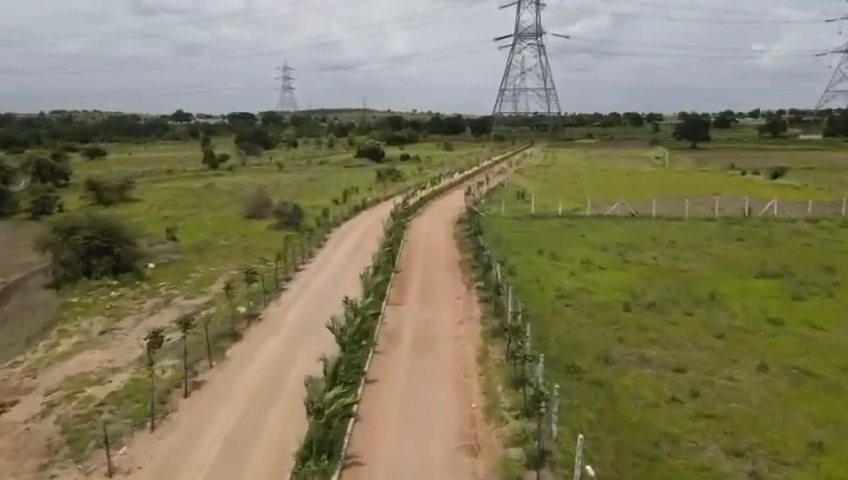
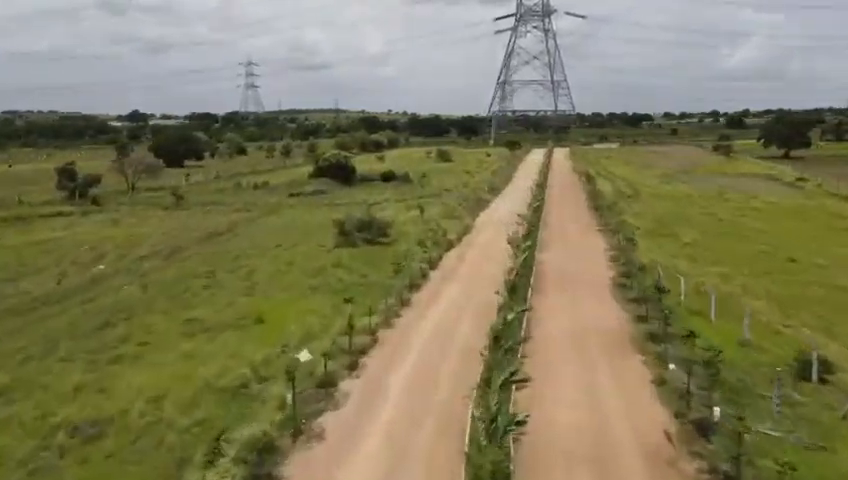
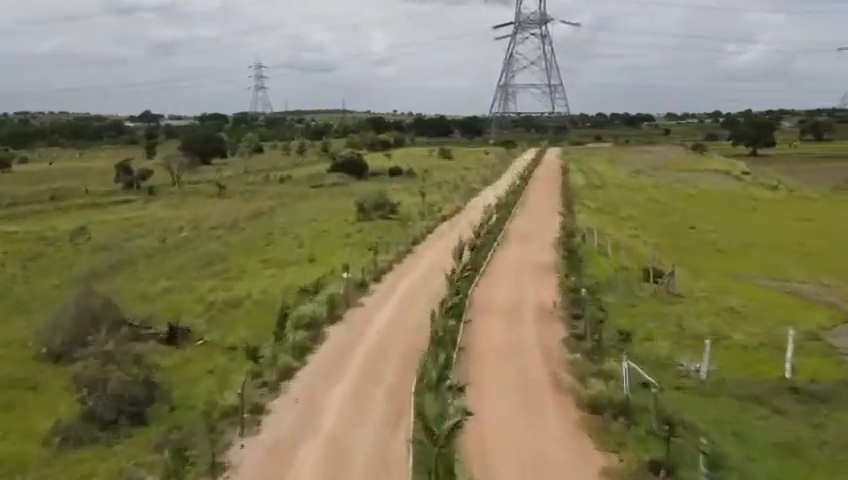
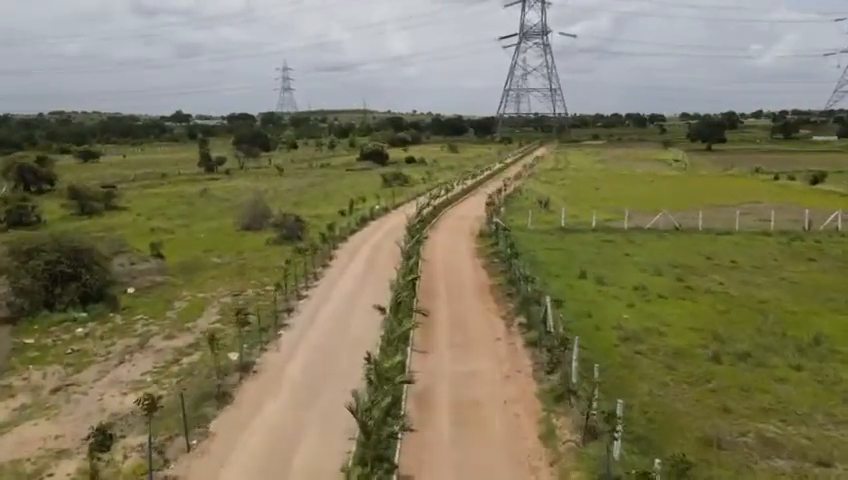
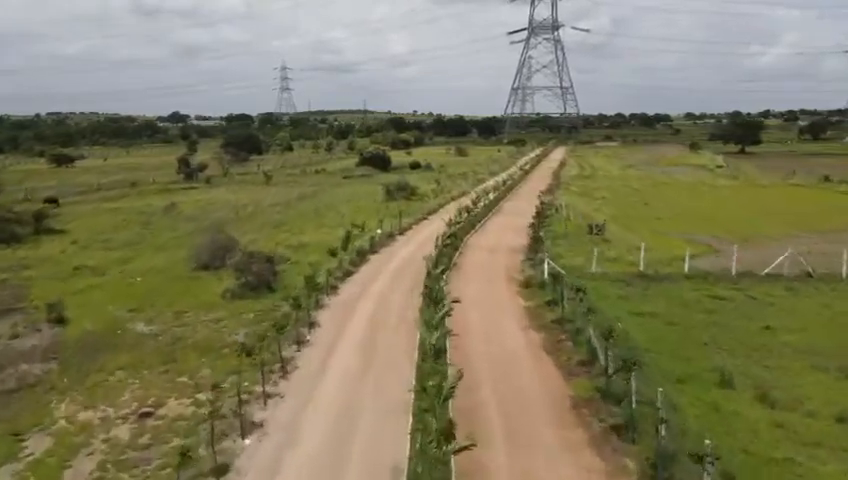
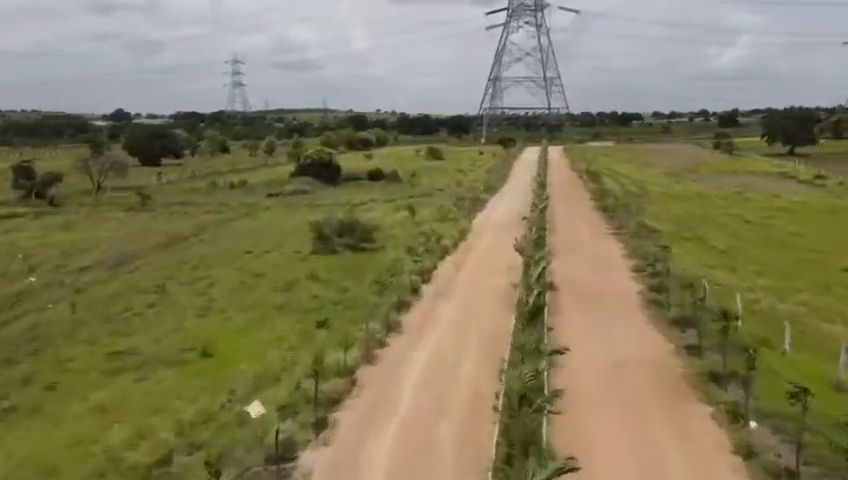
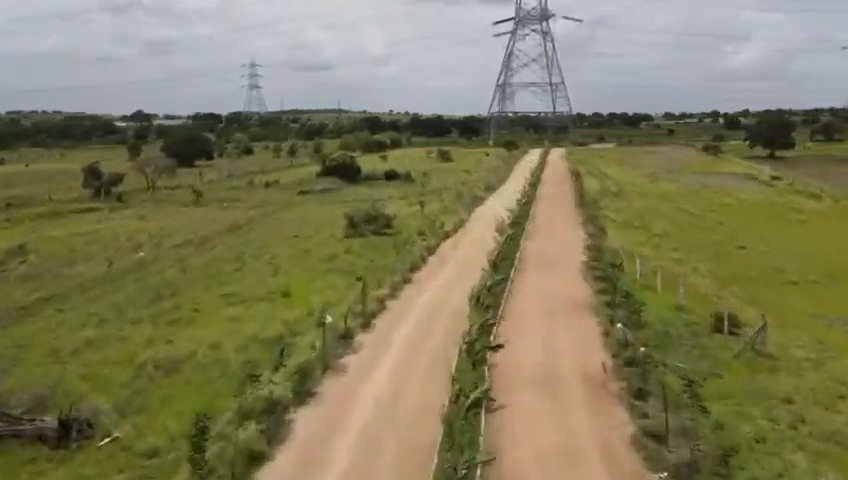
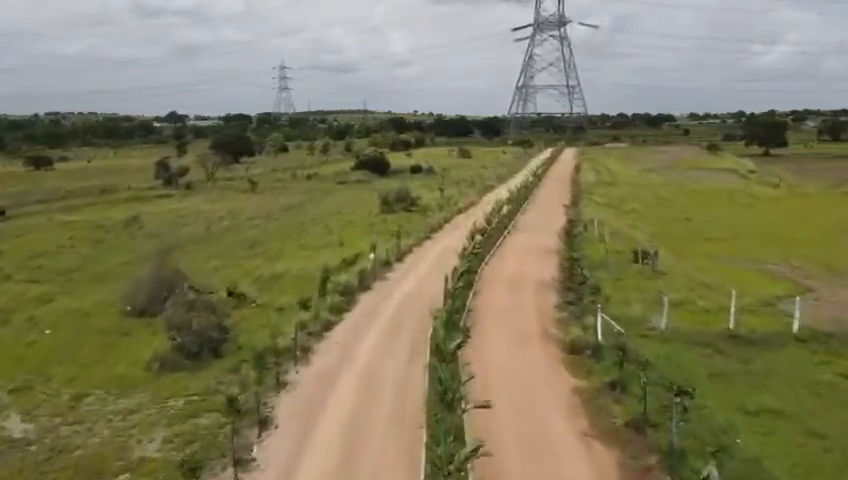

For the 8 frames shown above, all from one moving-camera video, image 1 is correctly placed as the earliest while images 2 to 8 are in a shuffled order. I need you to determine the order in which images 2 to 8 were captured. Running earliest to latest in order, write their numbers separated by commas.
4, 5, 8, 3, 7, 2, 6
